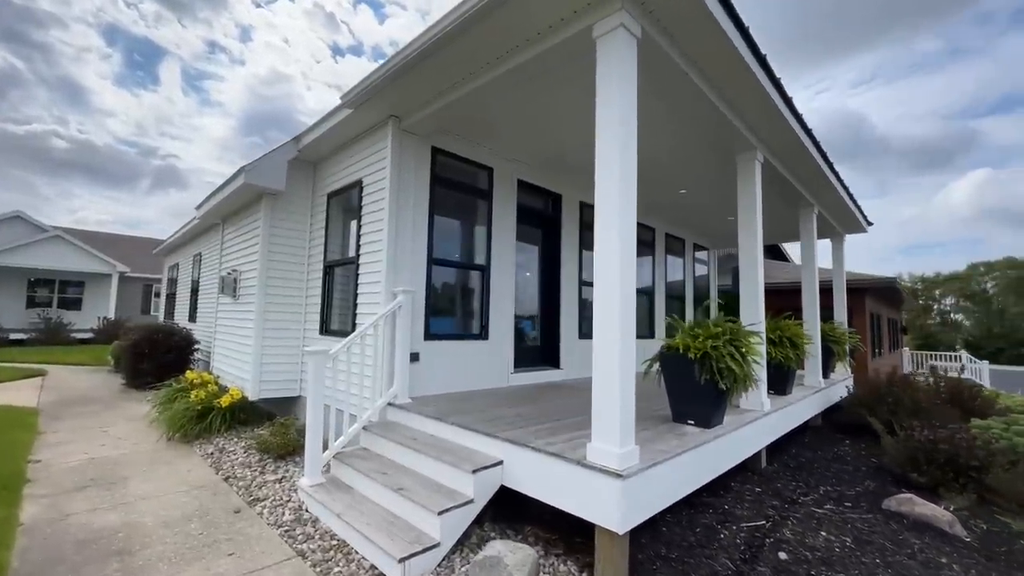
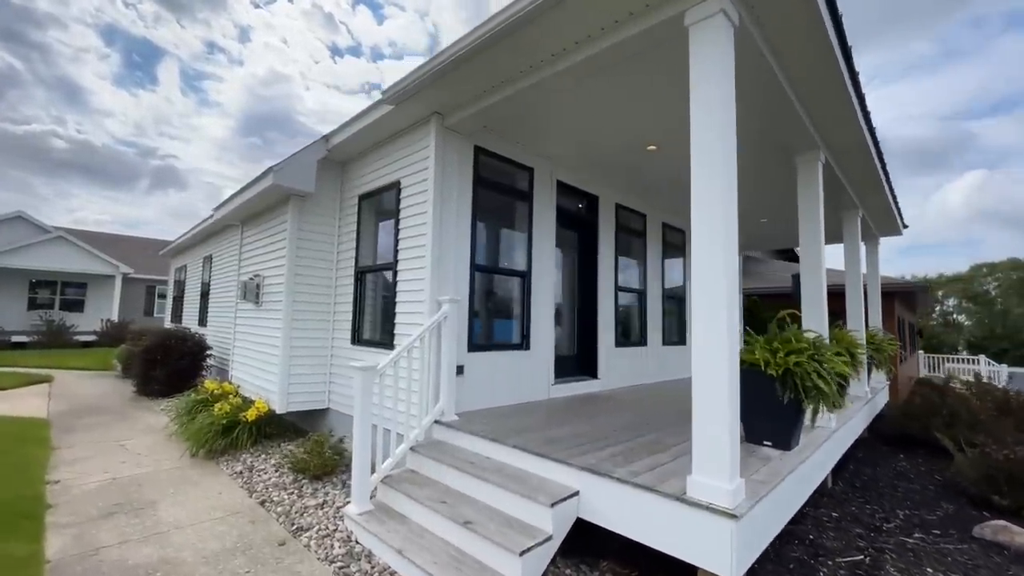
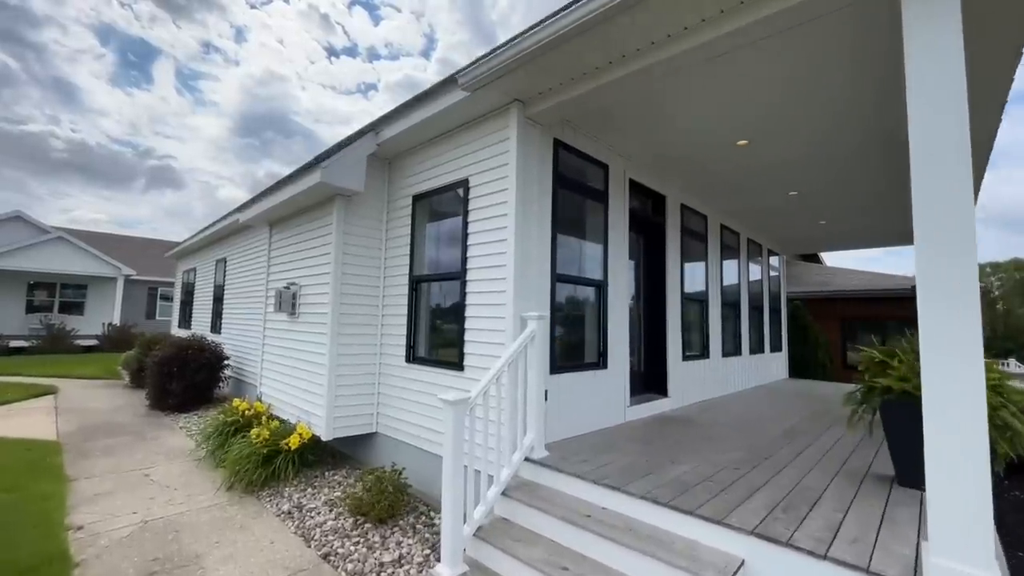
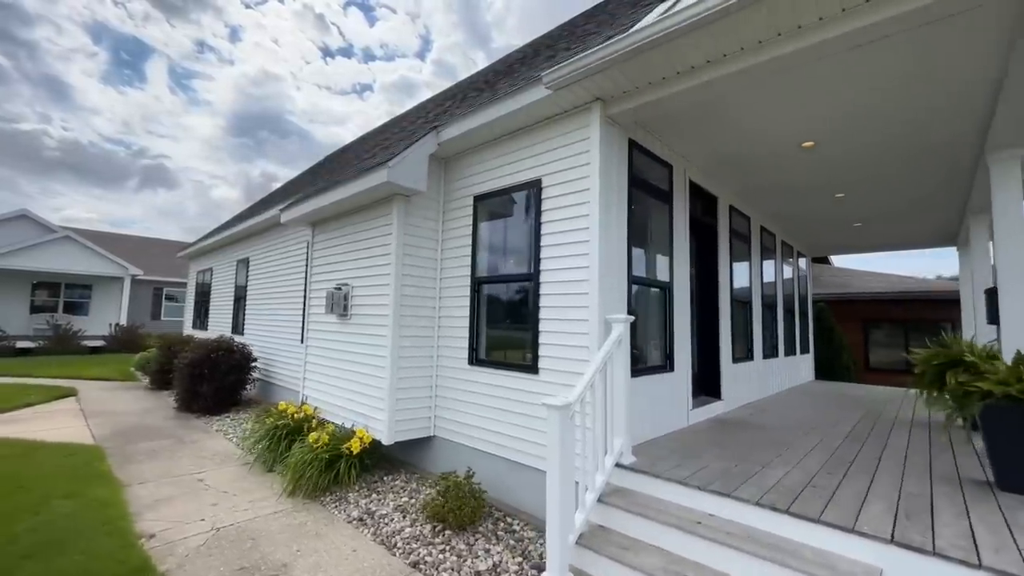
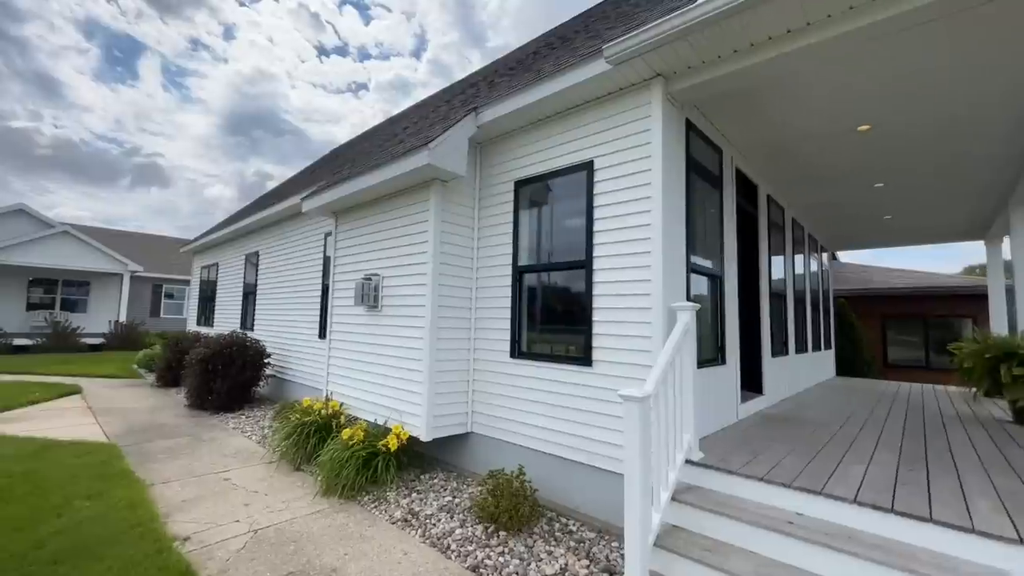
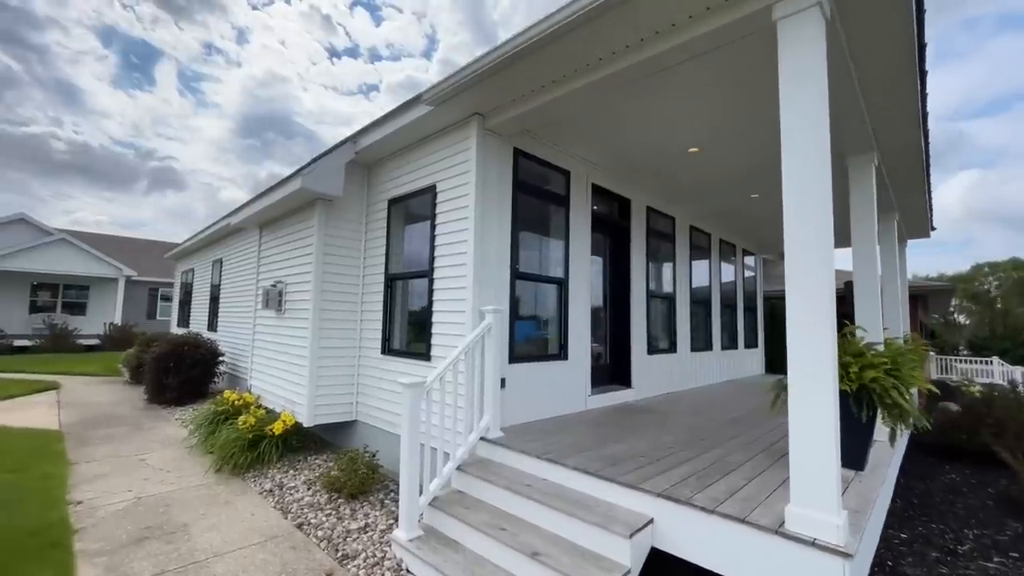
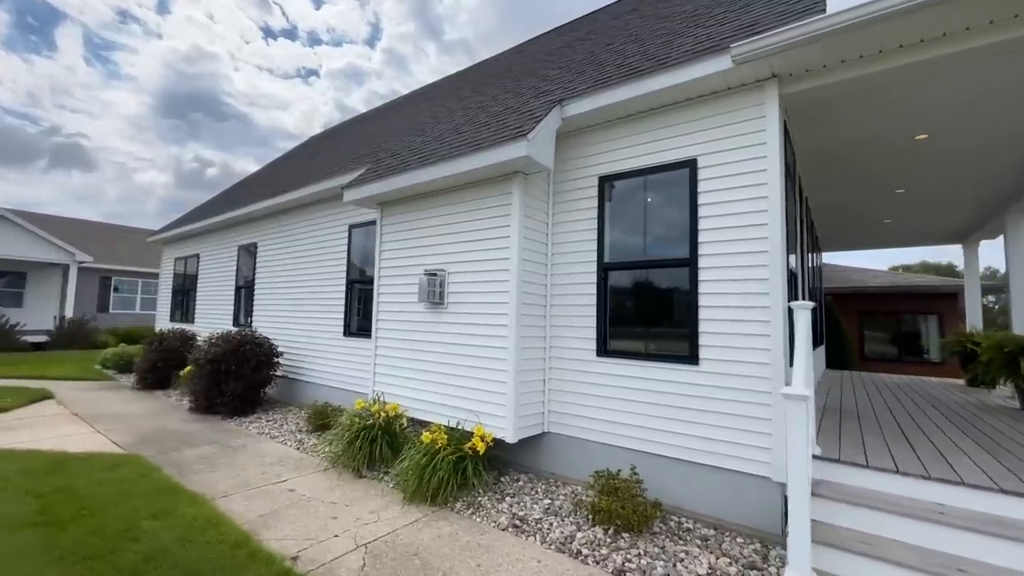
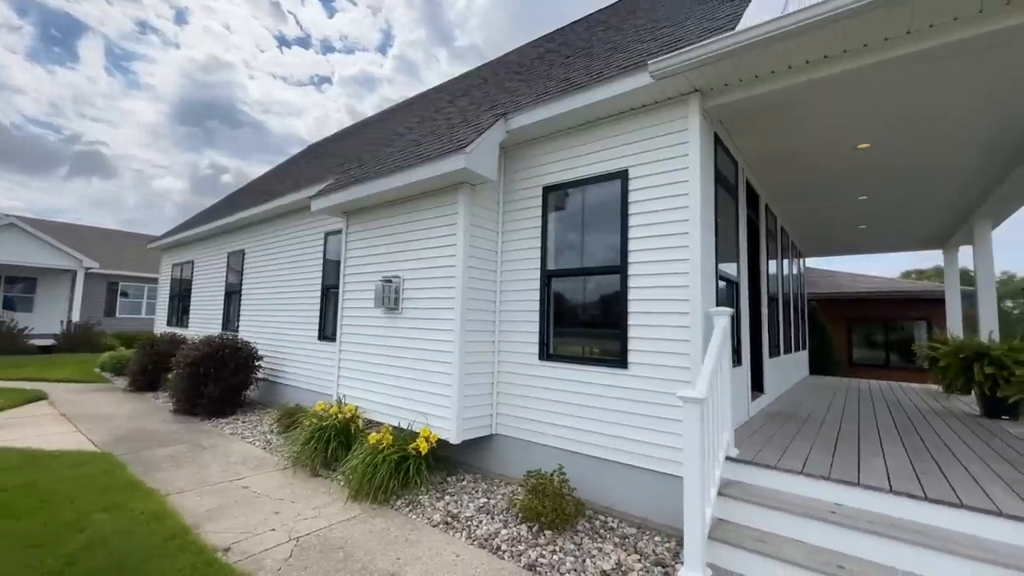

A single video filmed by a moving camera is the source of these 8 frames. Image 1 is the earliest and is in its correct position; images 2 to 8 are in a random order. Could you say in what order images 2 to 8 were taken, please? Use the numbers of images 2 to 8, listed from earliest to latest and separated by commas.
2, 6, 3, 4, 5, 8, 7
